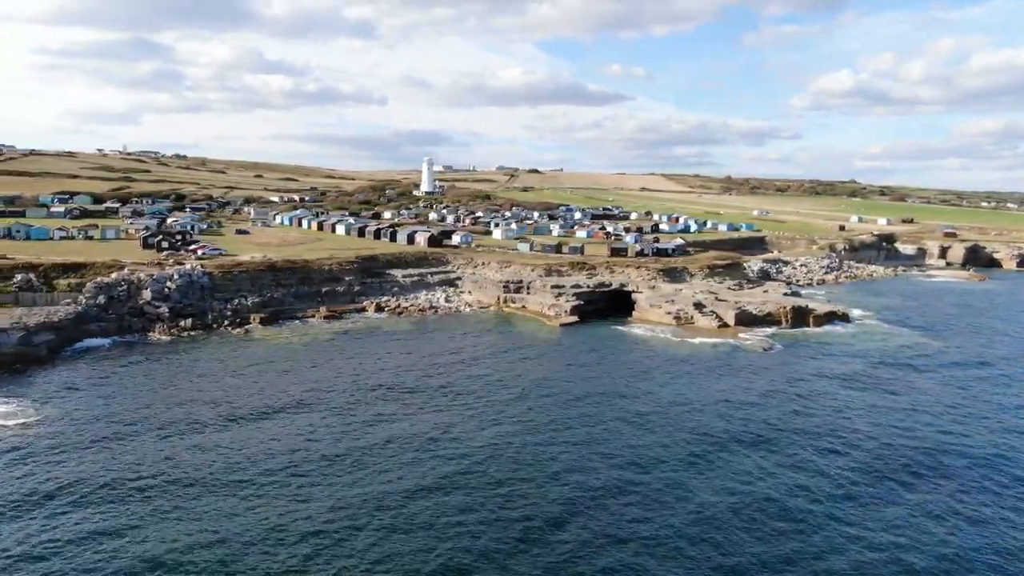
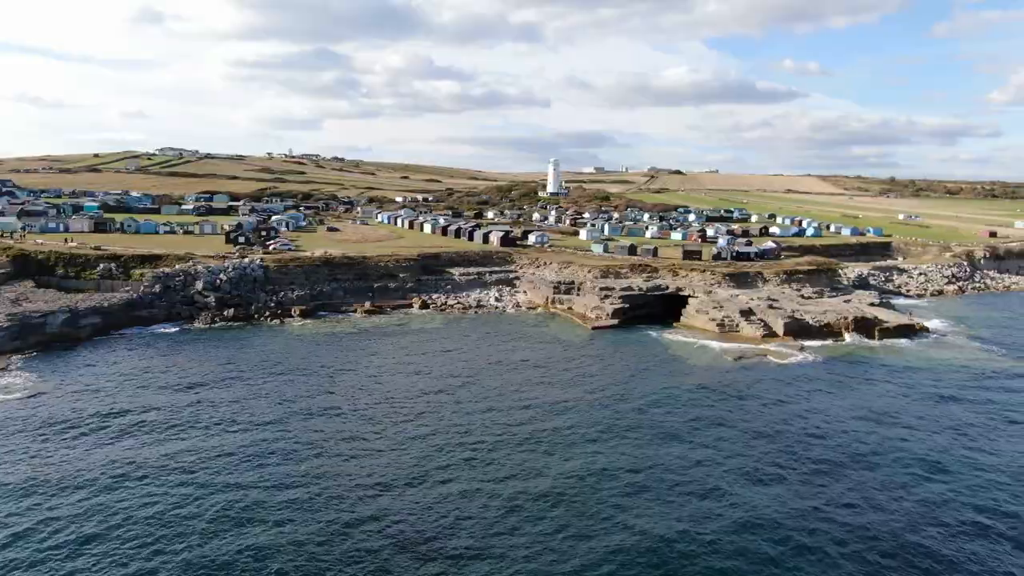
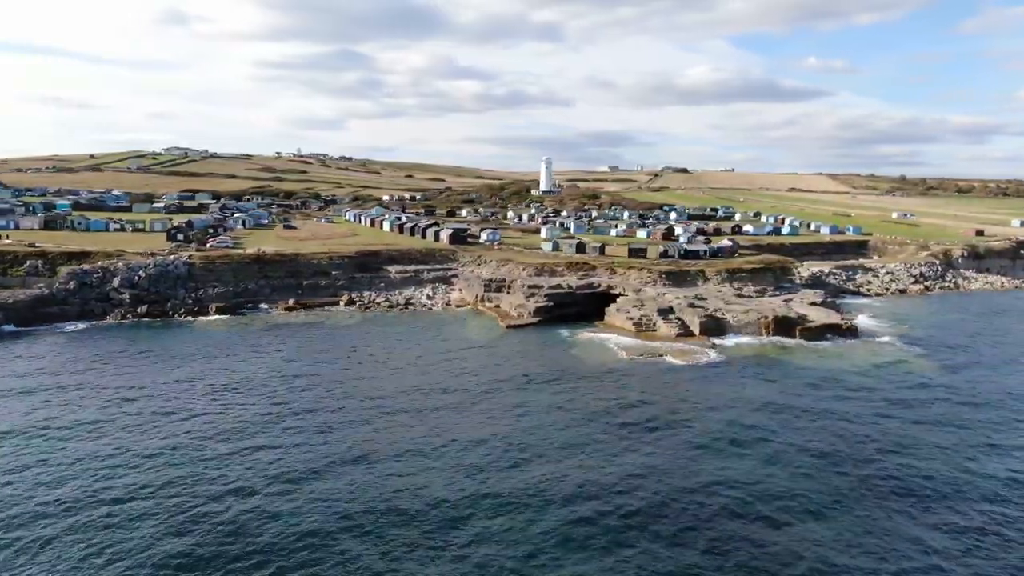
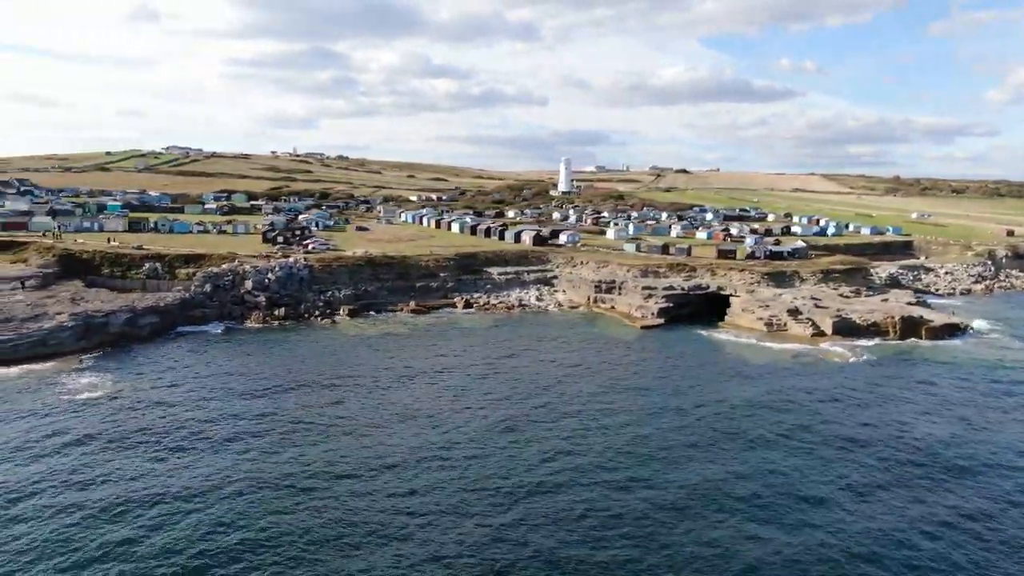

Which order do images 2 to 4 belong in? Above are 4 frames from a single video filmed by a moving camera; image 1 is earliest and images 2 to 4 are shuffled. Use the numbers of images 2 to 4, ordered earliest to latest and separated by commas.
4, 2, 3
